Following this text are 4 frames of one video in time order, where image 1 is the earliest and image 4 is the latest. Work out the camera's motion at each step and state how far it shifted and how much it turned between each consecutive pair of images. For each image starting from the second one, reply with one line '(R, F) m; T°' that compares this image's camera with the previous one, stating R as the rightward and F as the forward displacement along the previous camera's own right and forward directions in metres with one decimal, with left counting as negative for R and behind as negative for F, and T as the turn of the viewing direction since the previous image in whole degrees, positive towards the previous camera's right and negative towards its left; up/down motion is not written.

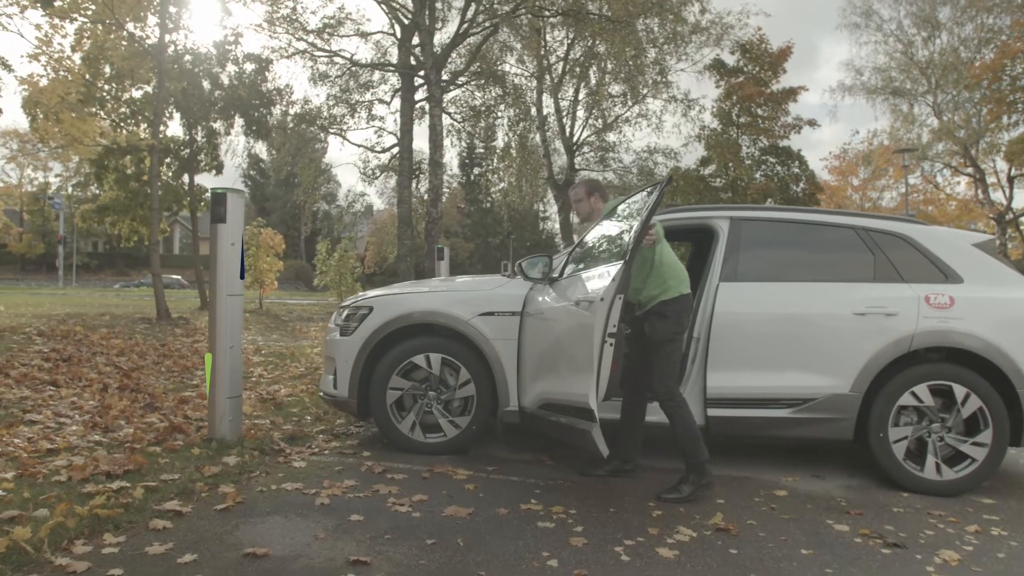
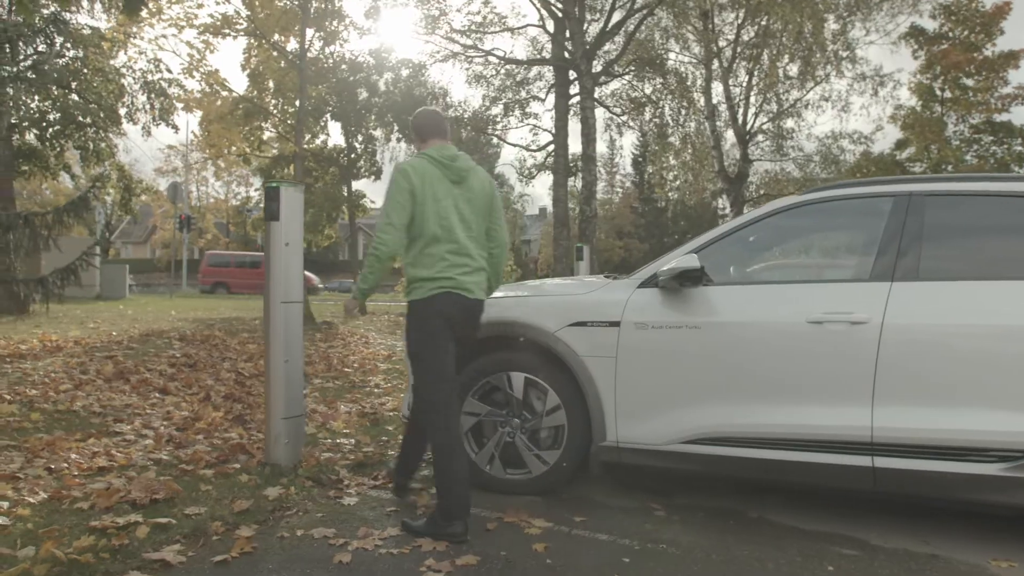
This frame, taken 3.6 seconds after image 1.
(+0.5, +1.1) m; -14°
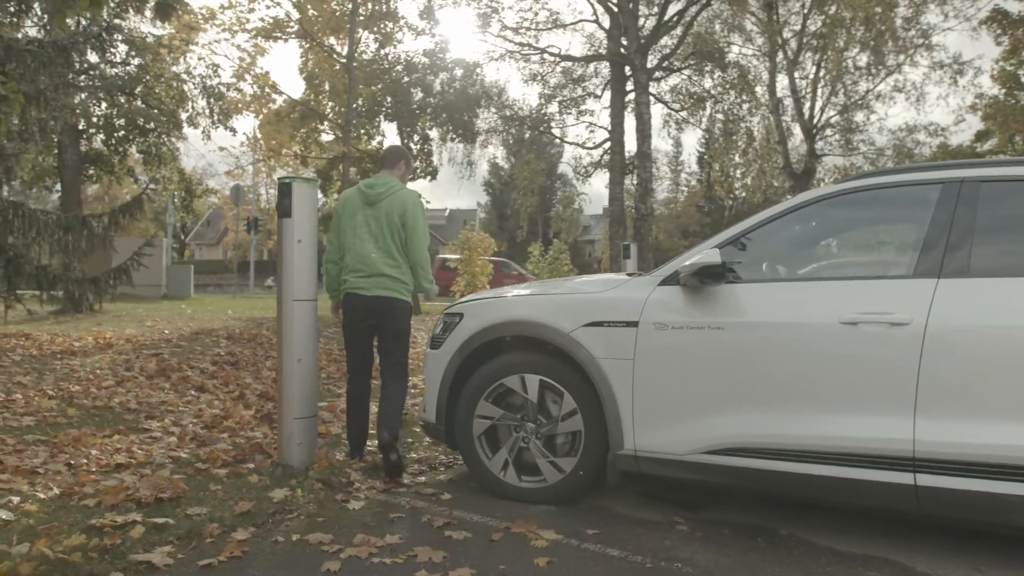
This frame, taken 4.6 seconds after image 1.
(+0.3, +0.2) m; -5°
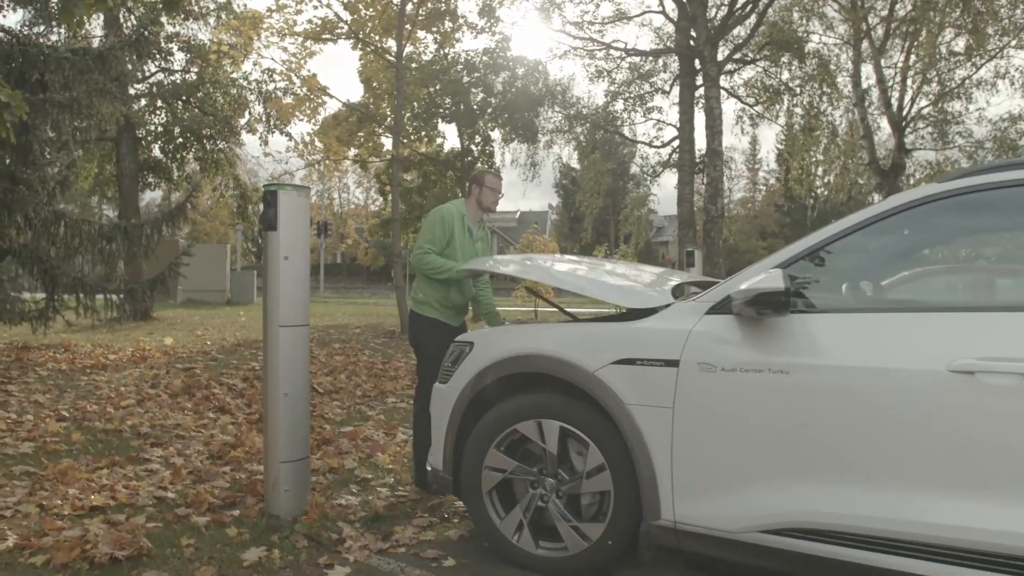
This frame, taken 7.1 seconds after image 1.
(+0.3, +0.7) m; -6°
